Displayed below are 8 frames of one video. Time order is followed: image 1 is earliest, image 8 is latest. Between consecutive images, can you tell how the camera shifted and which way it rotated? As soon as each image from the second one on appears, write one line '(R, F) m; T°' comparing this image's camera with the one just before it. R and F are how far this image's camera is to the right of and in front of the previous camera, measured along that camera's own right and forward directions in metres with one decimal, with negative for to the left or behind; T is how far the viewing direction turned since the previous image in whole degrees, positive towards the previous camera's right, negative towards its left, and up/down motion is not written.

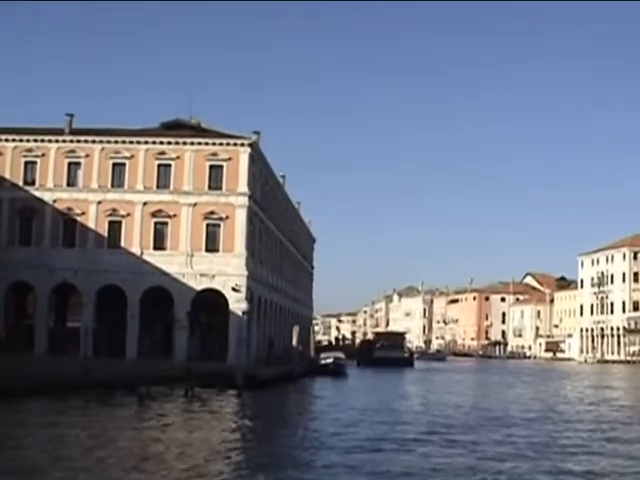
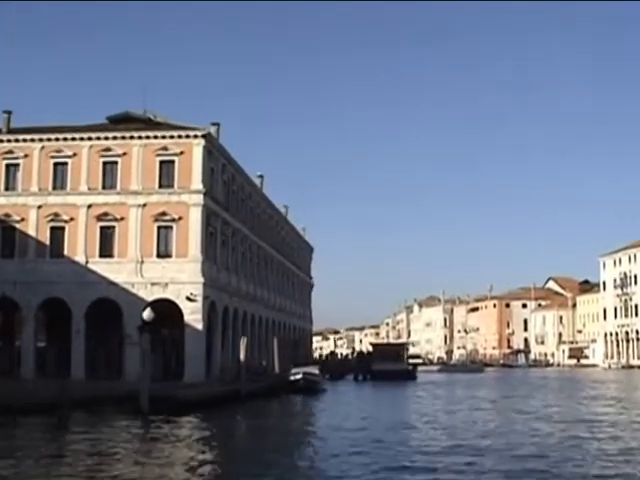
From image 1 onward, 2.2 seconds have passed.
(+2.1, +5.7) m; -1°
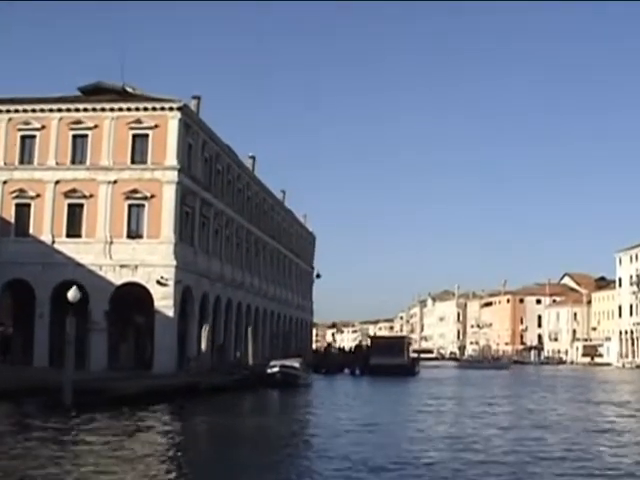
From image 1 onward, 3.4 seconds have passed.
(+1.2, +3.2) m; -1°
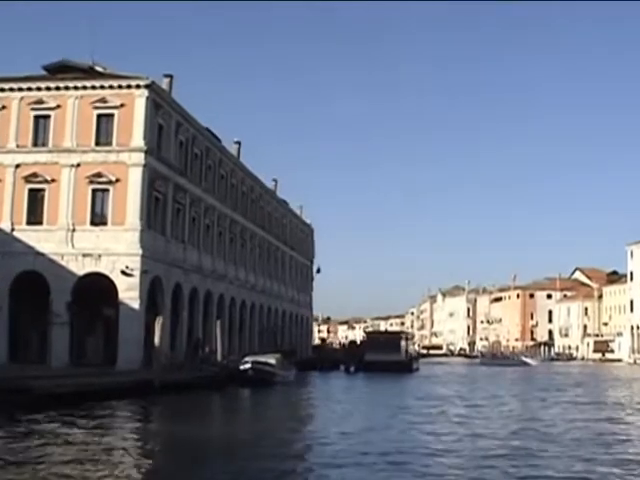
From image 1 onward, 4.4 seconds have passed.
(+1.1, +2.9) m; -1°
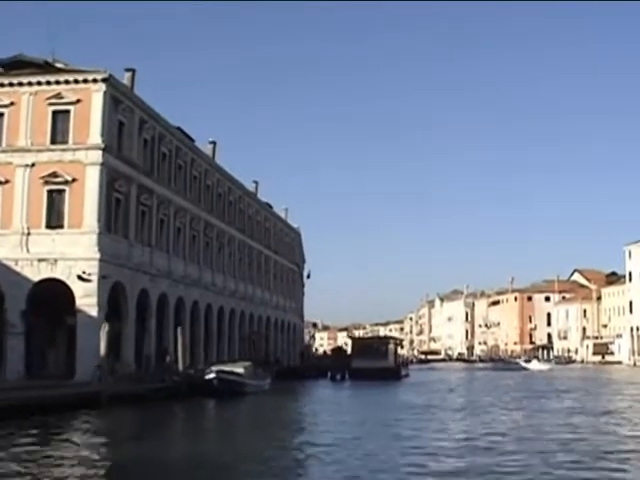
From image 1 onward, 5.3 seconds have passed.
(+0.9, +2.2) m; 0°
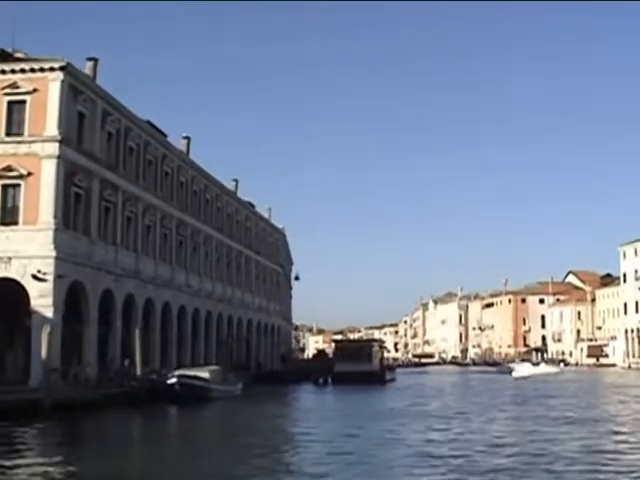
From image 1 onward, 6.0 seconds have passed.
(+0.7, +2.0) m; 0°
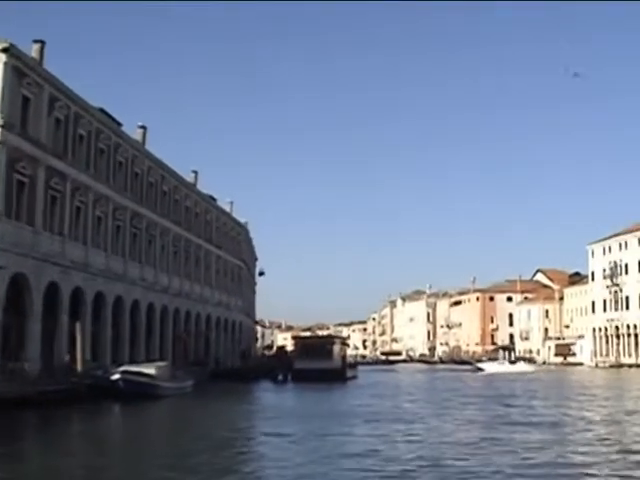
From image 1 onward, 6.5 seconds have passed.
(+0.4, +1.4) m; +1°
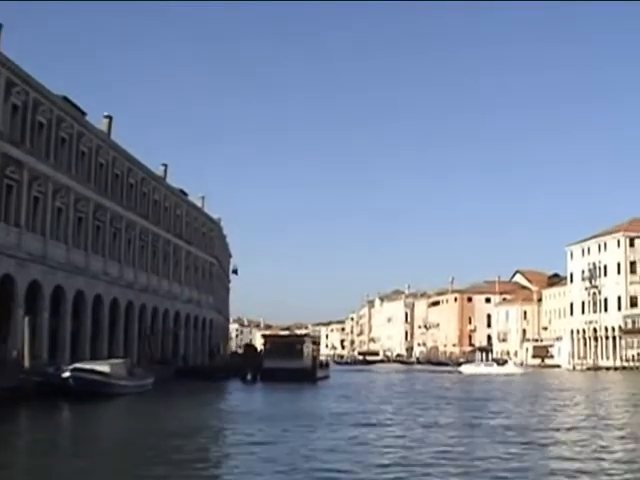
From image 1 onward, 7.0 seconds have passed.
(+0.4, +1.4) m; +1°
